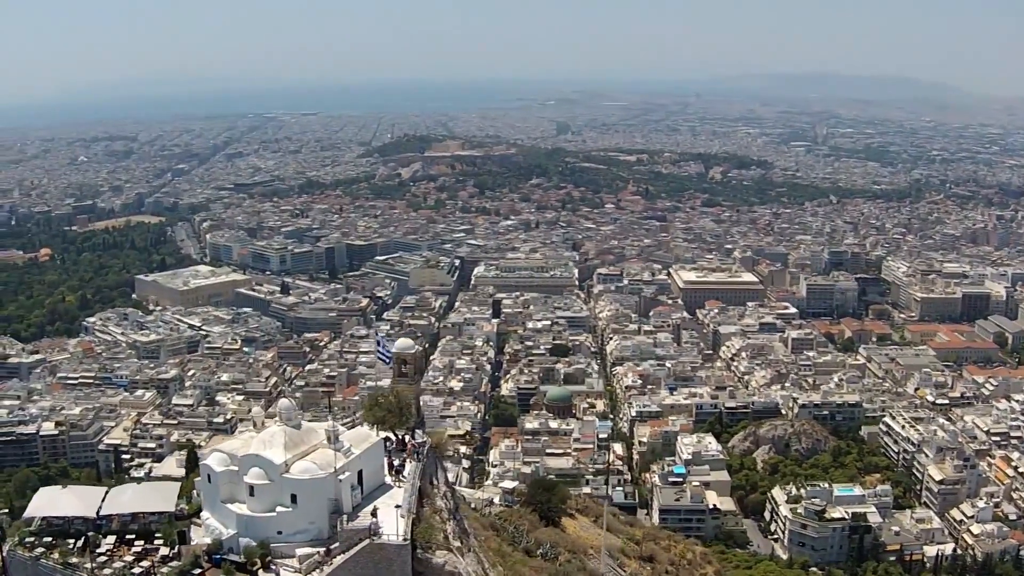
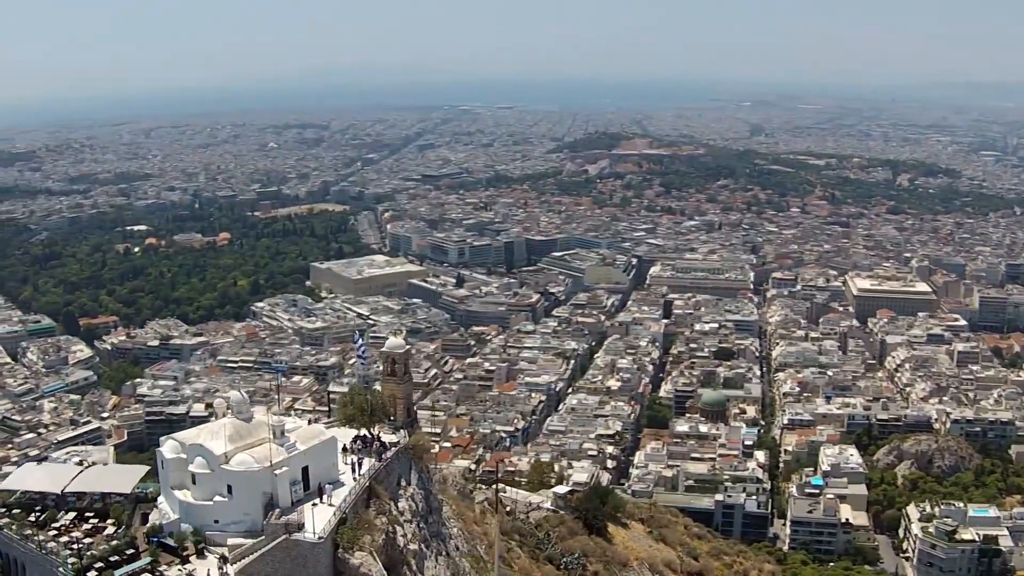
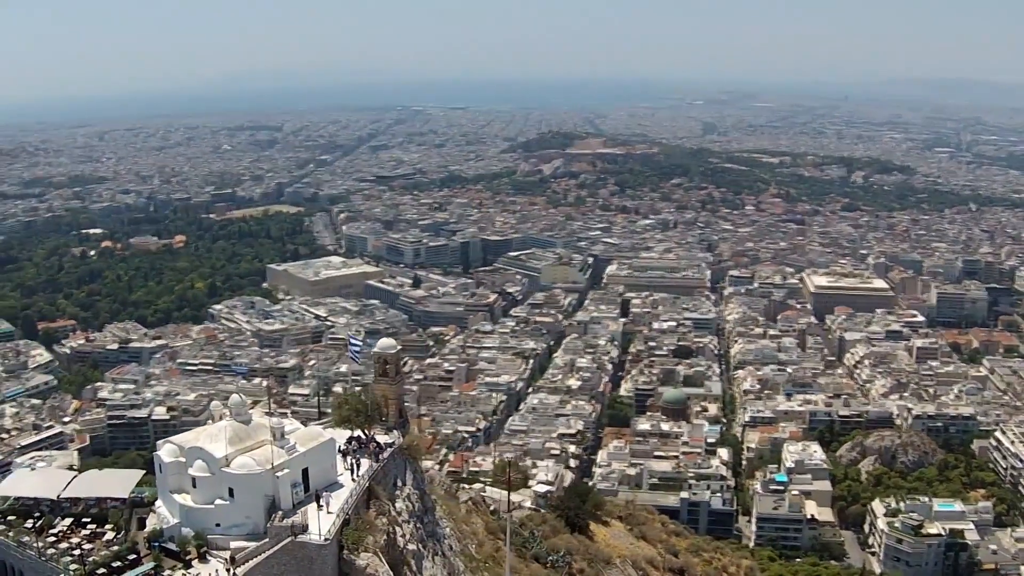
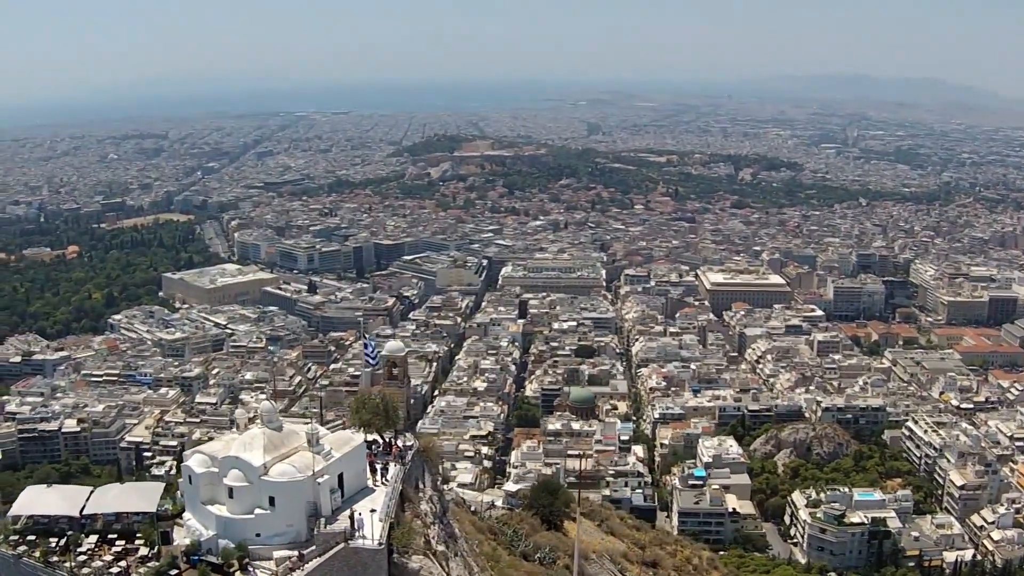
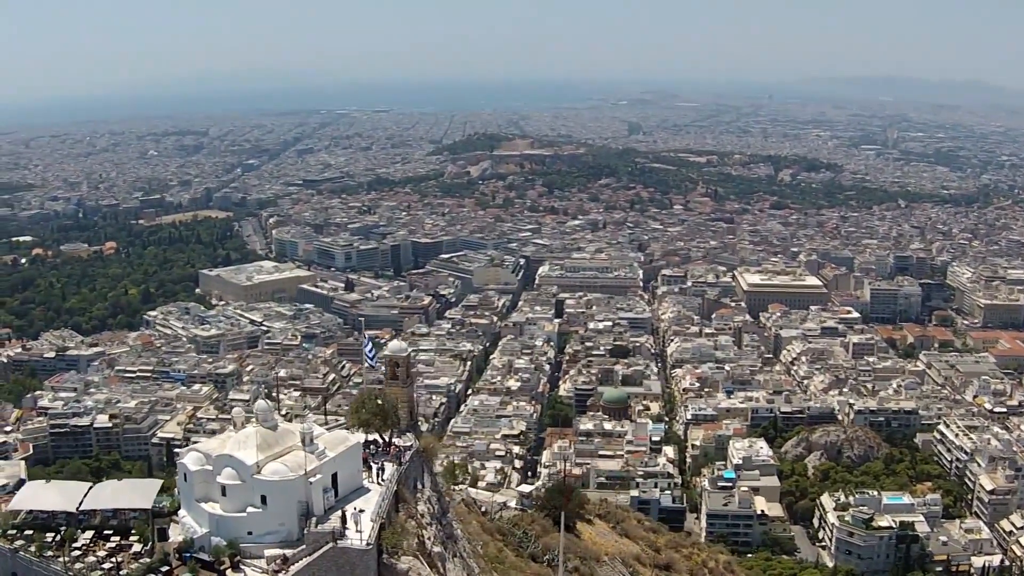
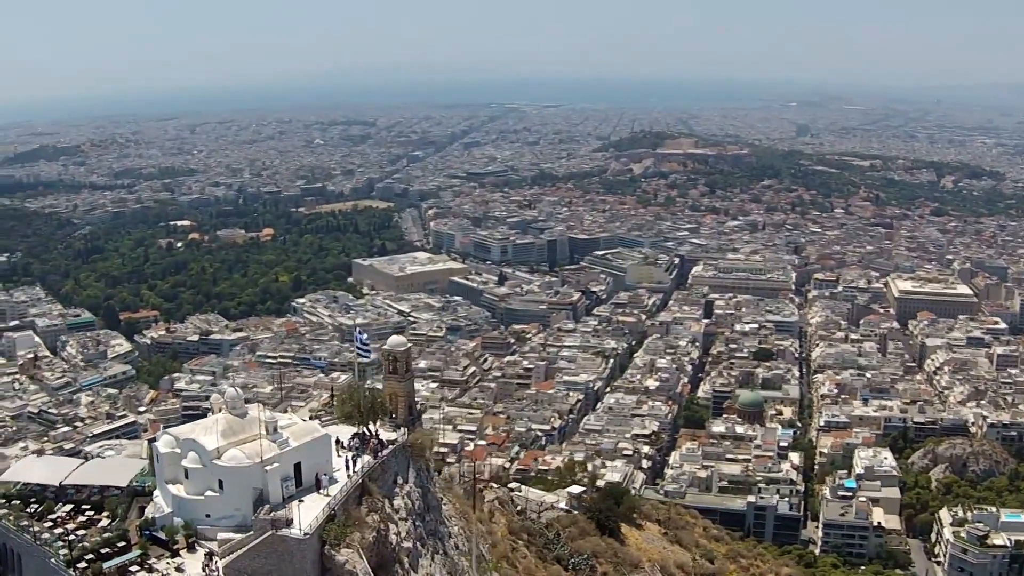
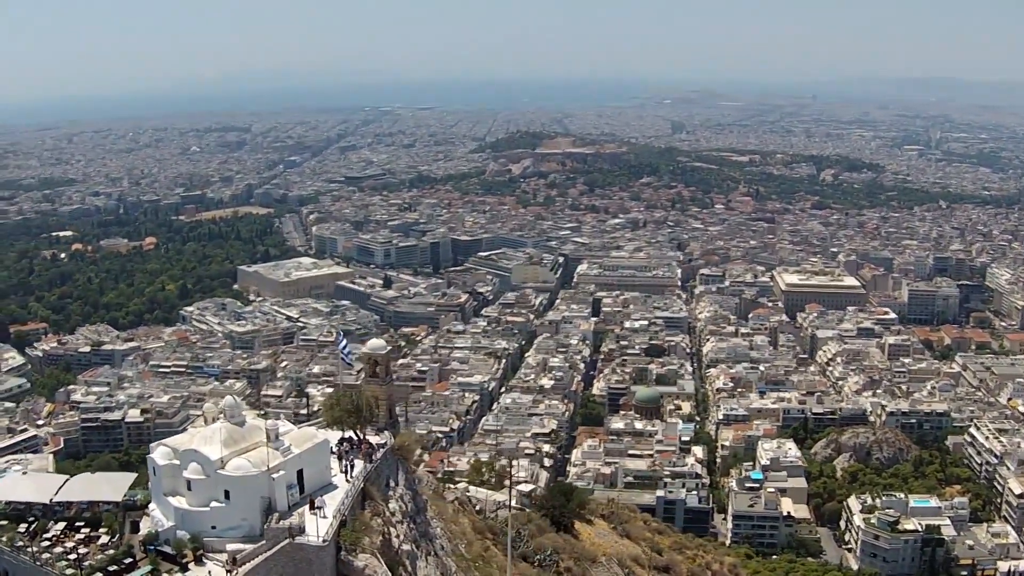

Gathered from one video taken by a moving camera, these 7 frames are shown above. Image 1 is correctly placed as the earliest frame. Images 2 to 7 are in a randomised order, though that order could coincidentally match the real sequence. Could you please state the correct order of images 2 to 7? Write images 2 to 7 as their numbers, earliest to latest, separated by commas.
4, 5, 7, 3, 2, 6
